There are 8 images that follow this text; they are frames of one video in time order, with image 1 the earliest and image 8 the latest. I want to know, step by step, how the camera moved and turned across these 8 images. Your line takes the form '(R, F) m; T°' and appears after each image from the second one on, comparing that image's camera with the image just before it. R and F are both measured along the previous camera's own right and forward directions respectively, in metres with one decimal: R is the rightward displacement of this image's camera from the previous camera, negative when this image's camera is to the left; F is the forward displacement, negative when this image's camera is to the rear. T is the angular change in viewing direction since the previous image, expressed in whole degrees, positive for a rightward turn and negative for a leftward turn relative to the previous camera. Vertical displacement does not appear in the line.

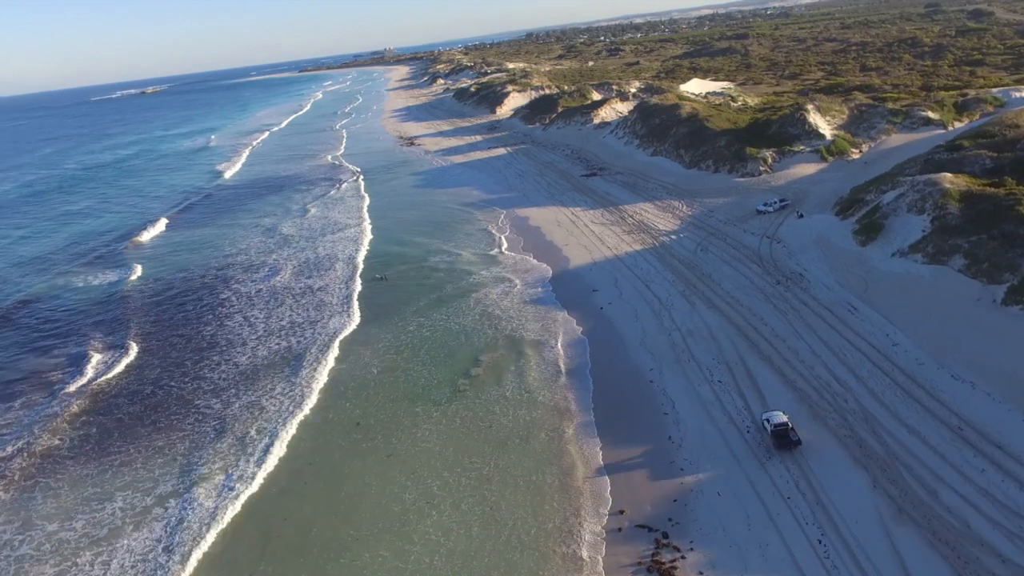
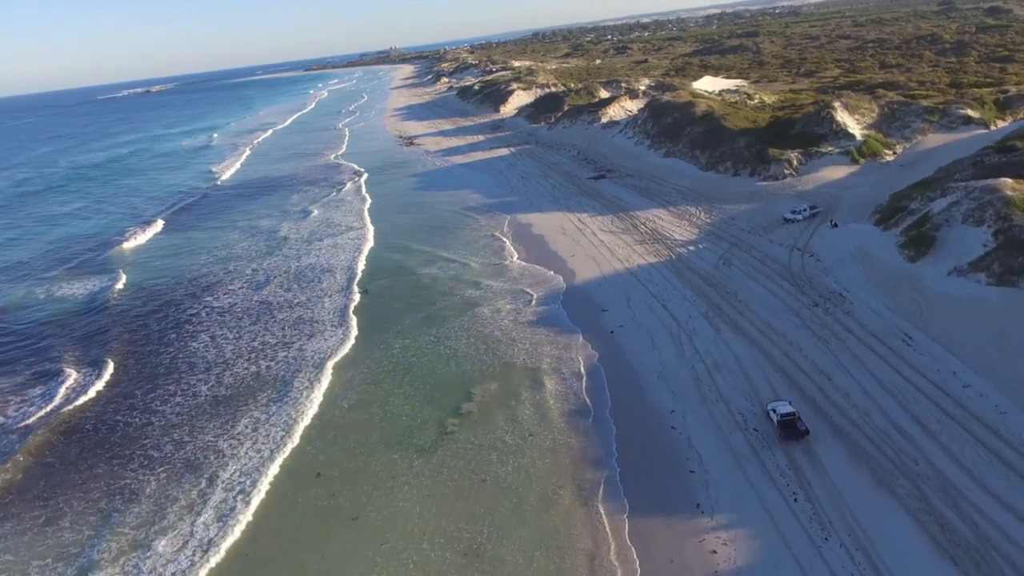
(+0.2, +2.8) m; 0°
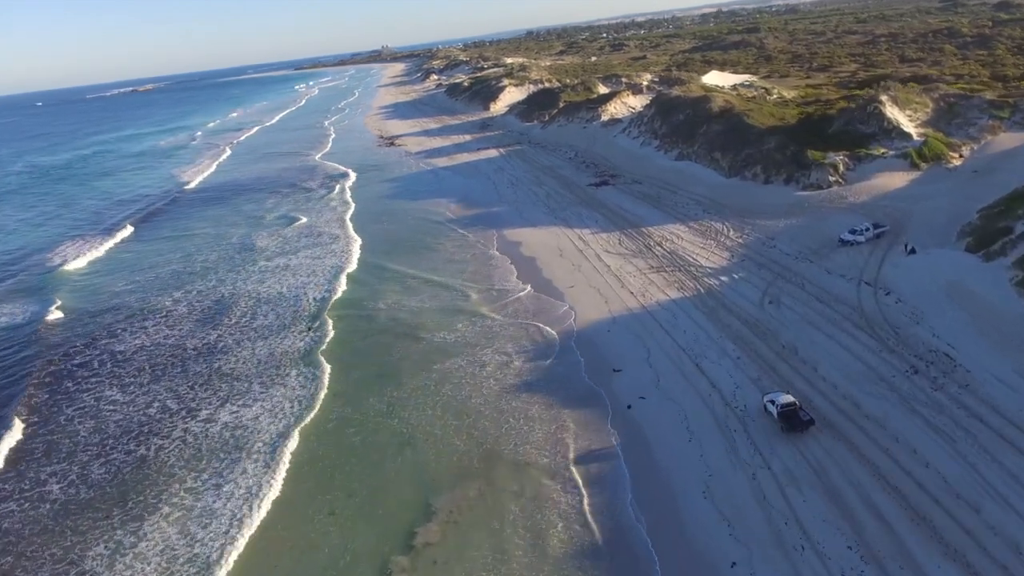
(+0.3, +5.7) m; 0°
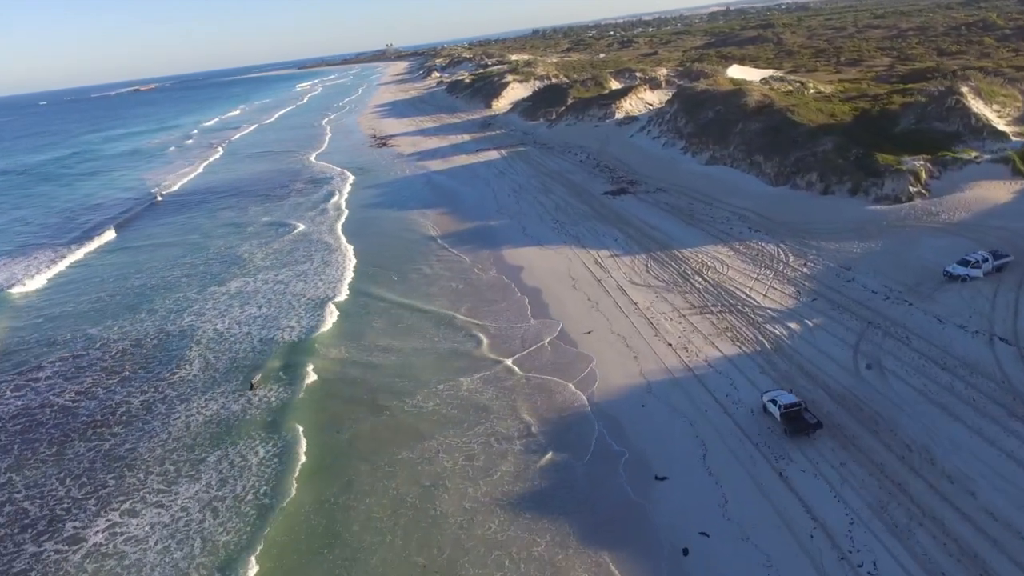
(+0.2, +5.1) m; 0°
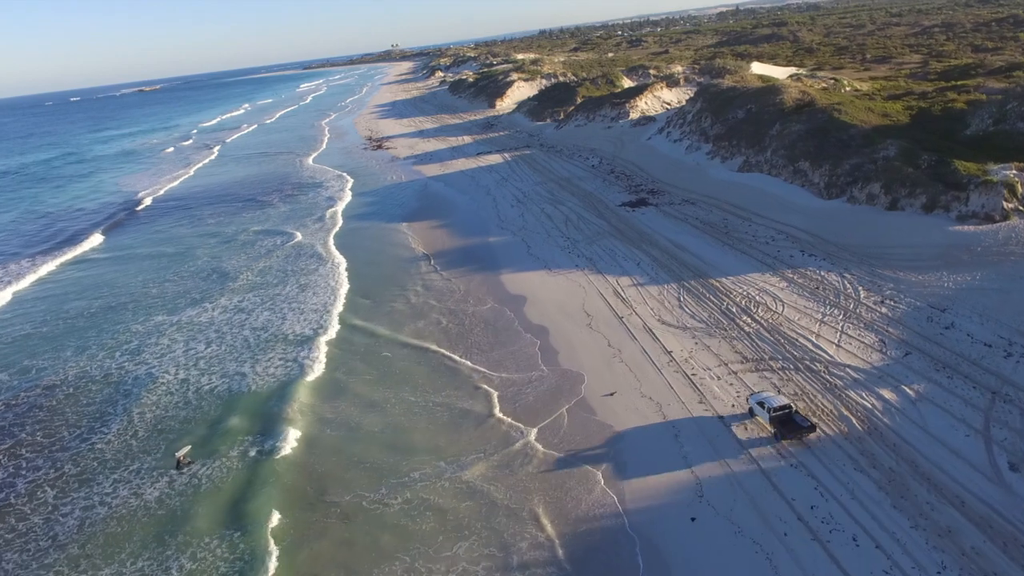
(+0.1, +3.8) m; 0°
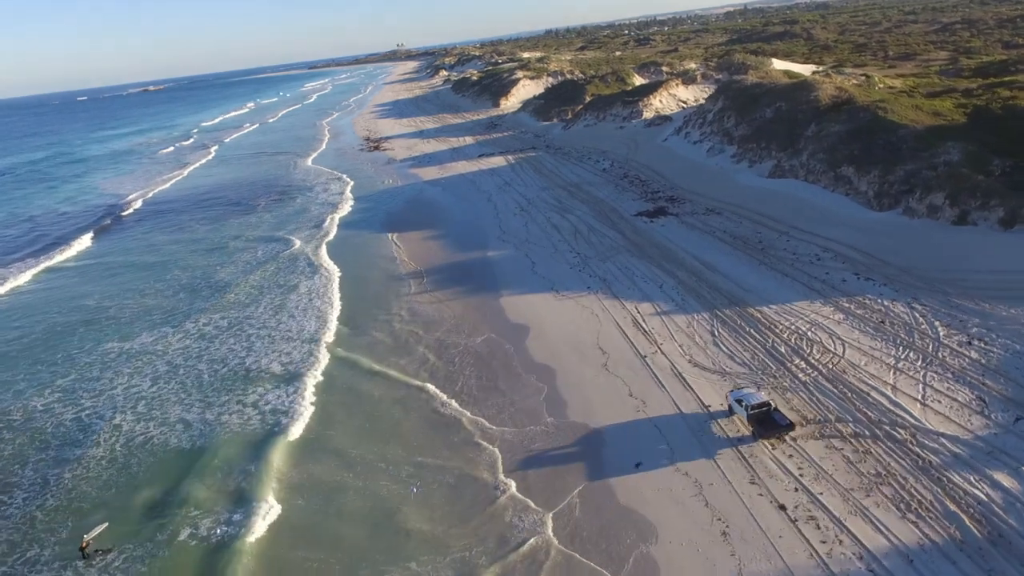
(+0.1, +2.7) m; 0°
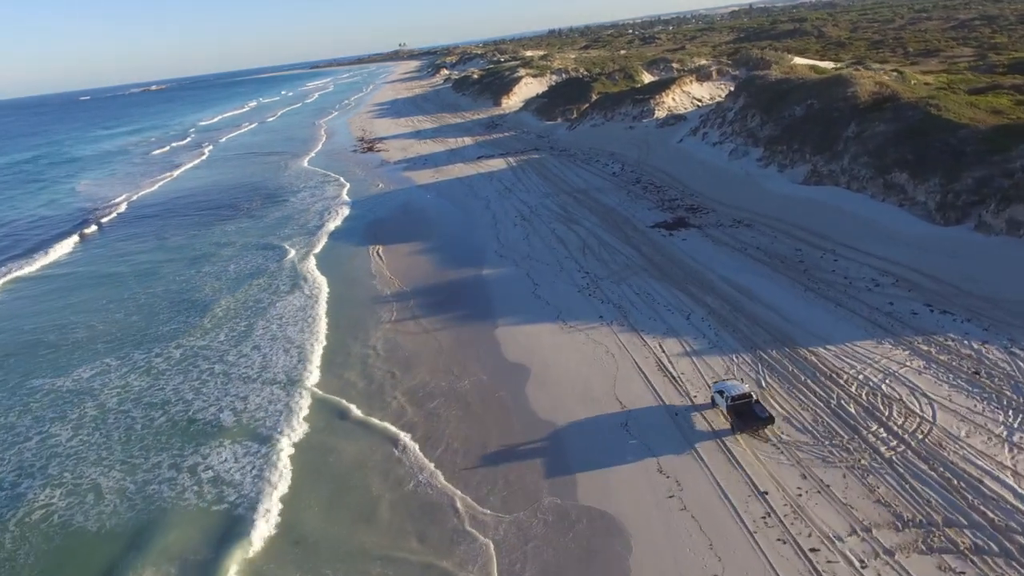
(+0.1, +2.7) m; 0°
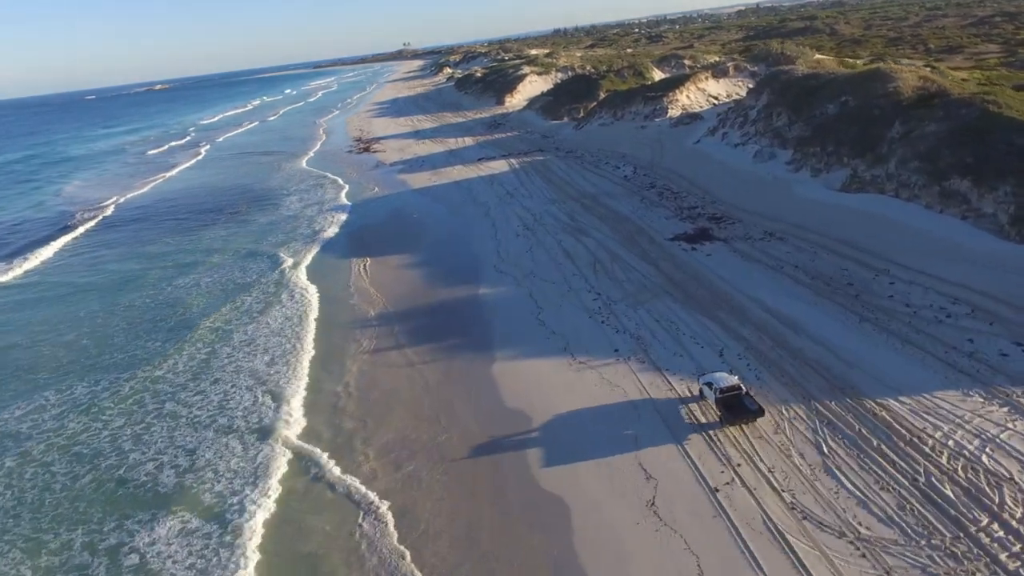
(+0.1, +2.3) m; 0°
